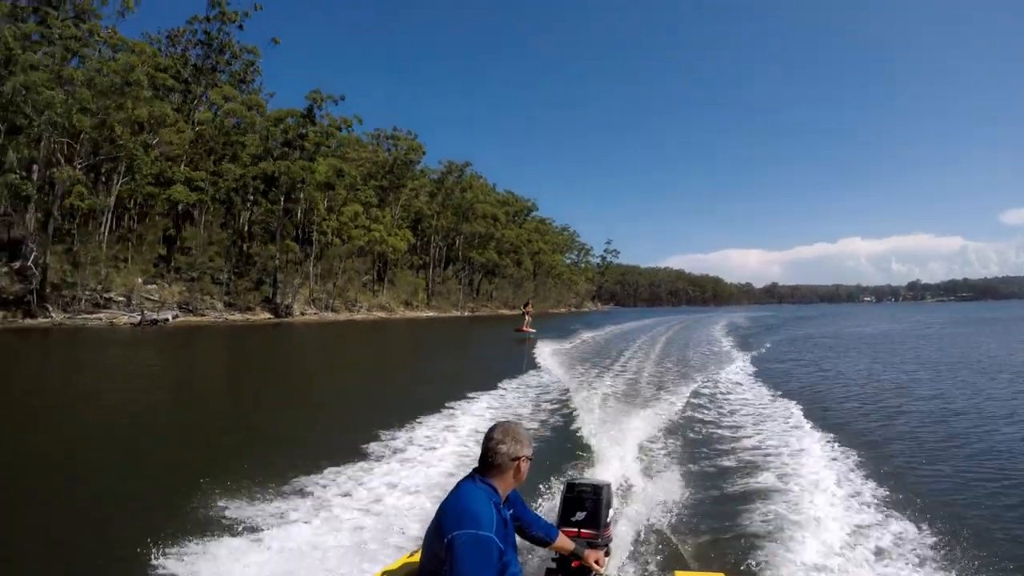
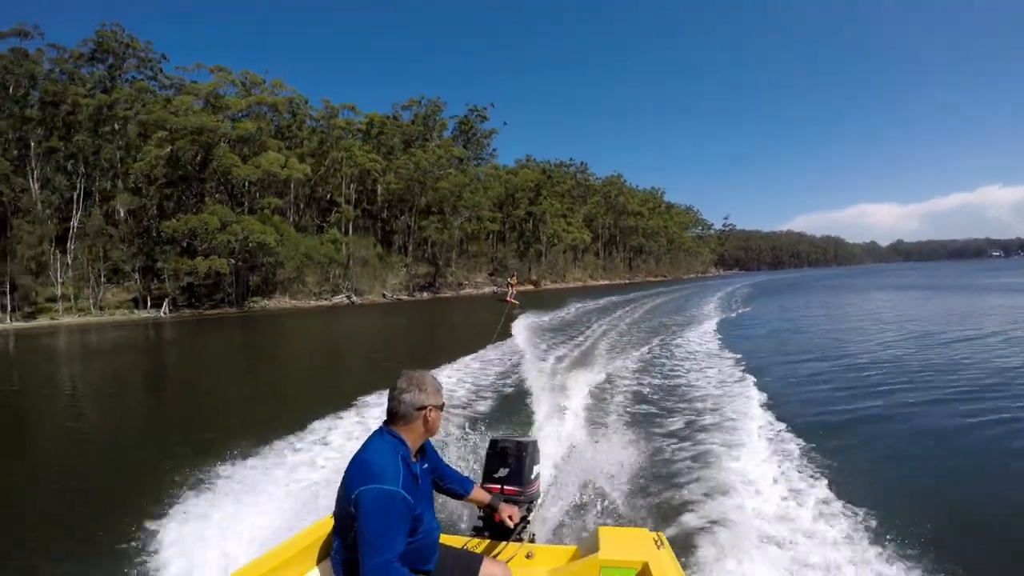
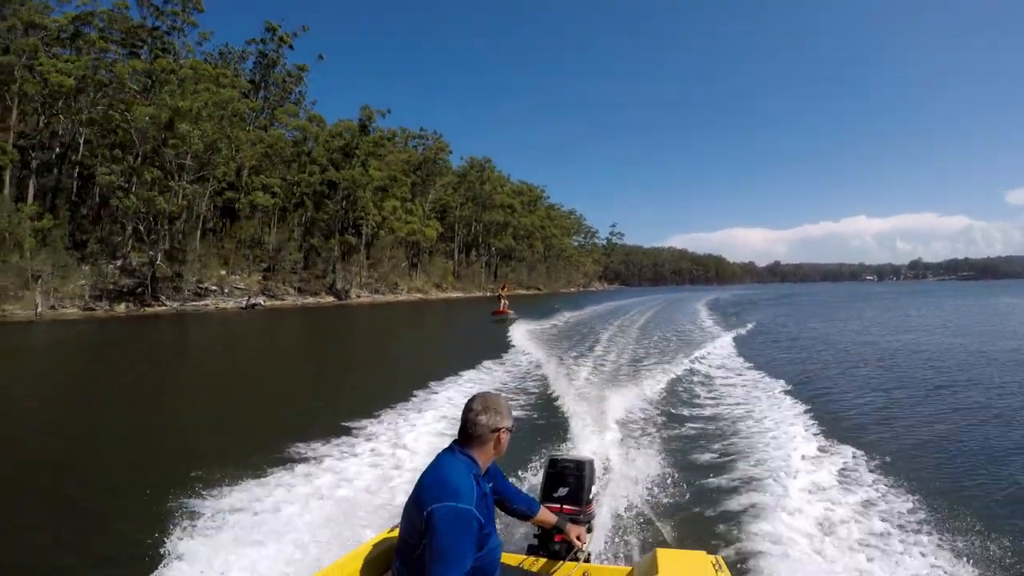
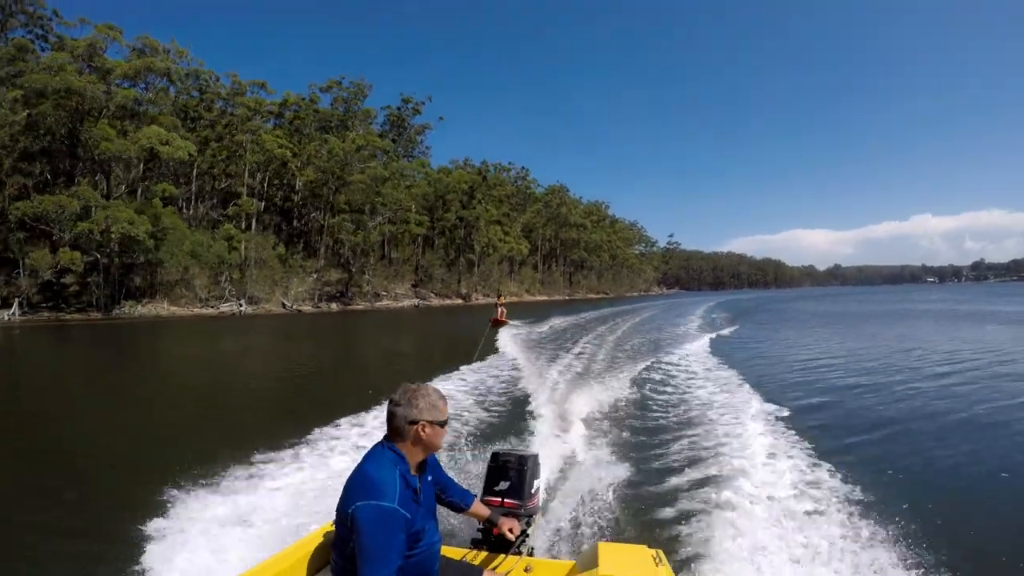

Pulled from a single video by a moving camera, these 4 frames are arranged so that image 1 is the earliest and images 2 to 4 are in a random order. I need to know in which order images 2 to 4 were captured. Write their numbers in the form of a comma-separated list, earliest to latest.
3, 4, 2
